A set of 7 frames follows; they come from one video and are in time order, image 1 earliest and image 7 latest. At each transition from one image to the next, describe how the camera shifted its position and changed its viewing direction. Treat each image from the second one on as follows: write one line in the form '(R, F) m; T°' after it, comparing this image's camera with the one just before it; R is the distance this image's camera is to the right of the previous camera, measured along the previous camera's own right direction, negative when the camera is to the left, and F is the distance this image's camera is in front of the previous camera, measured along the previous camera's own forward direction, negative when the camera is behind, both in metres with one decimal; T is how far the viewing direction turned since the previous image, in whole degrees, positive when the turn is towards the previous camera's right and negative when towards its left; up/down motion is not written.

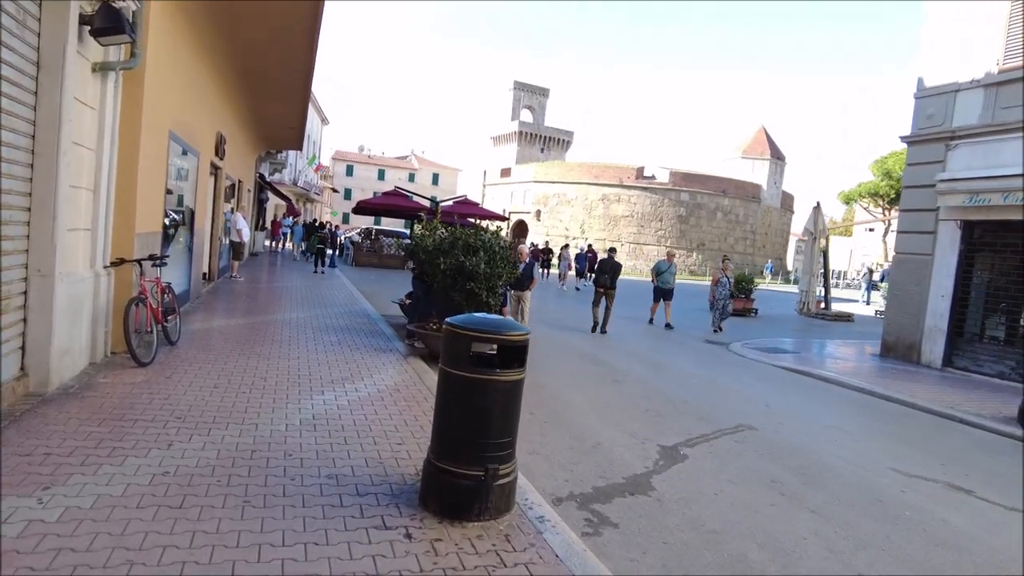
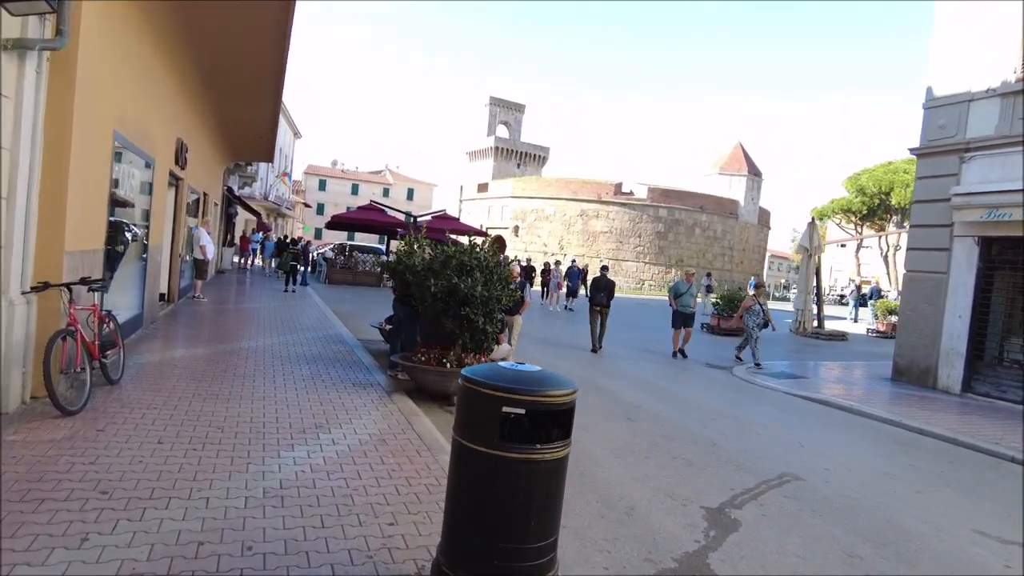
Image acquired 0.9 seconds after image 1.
(-0.3, +0.9) m; +2°
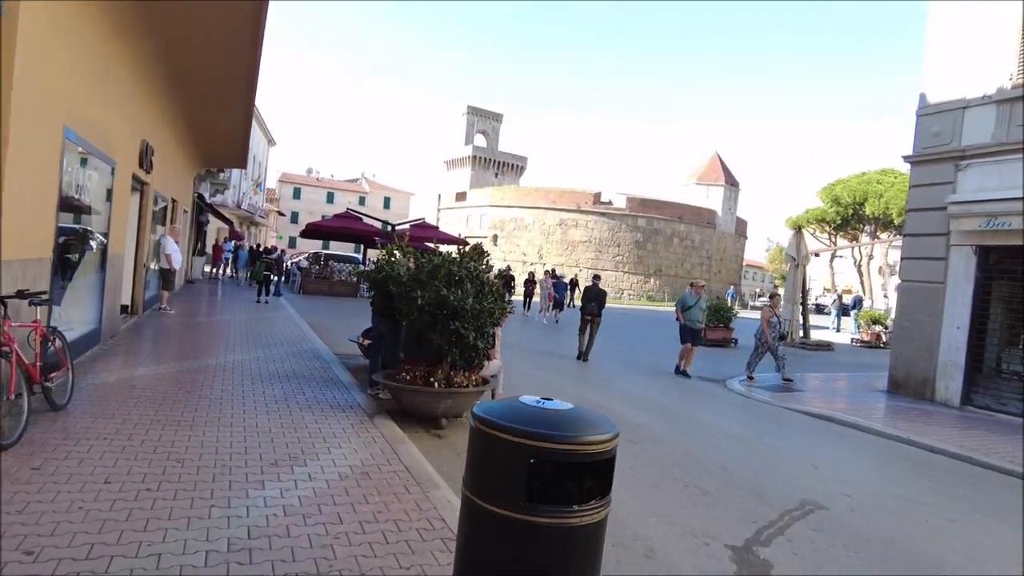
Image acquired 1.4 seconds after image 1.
(-0.1, +0.5) m; +2°
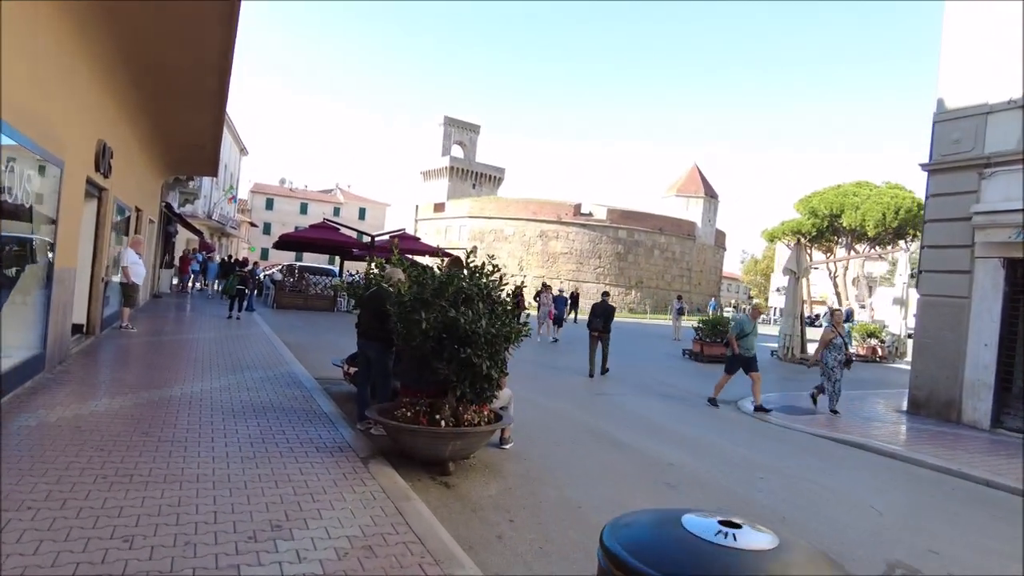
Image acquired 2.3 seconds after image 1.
(-0.3, +0.9) m; +2°
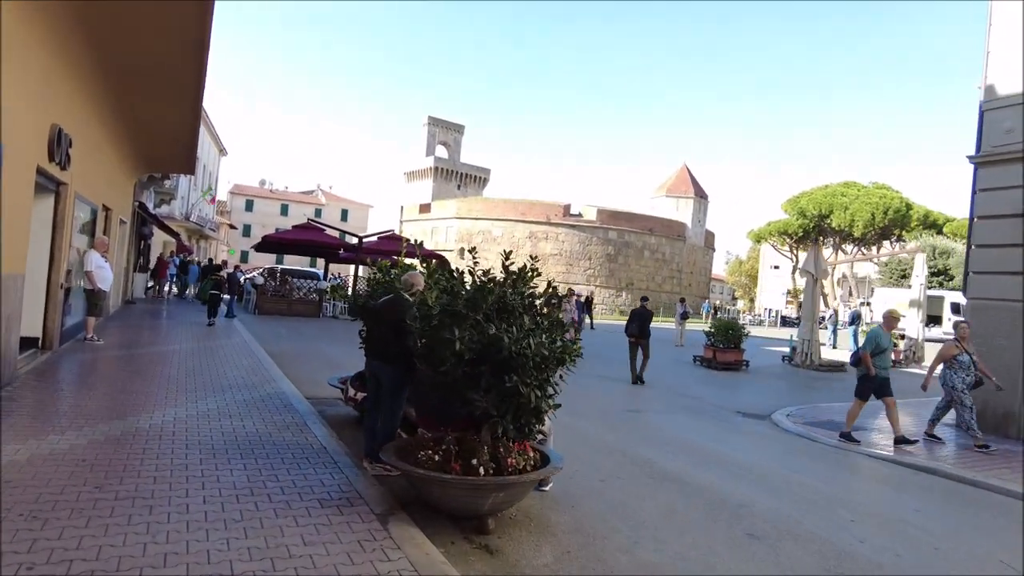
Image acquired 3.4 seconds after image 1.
(-0.4, +1.1) m; +2°
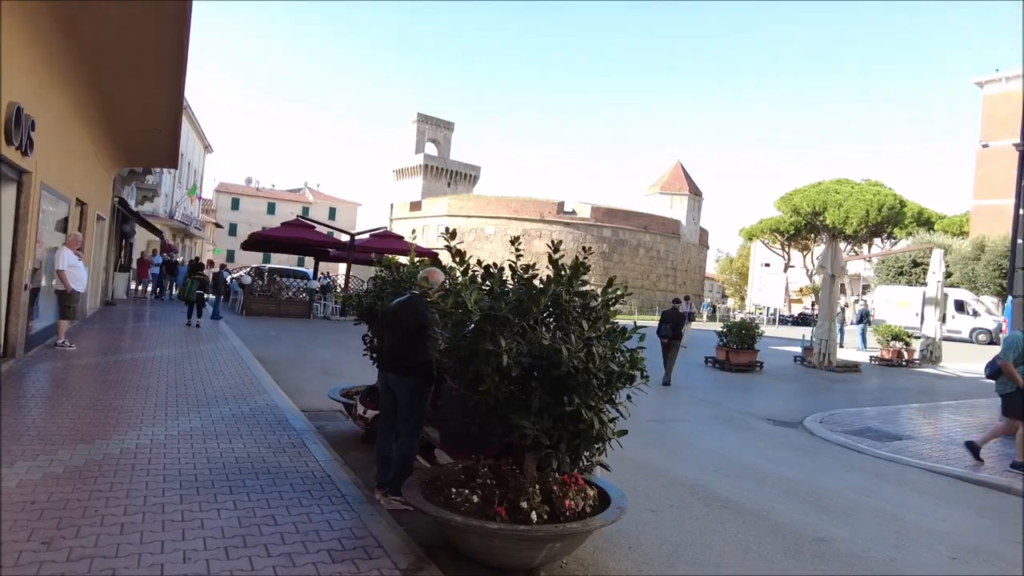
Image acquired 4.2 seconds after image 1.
(-0.3, +0.8) m; +1°
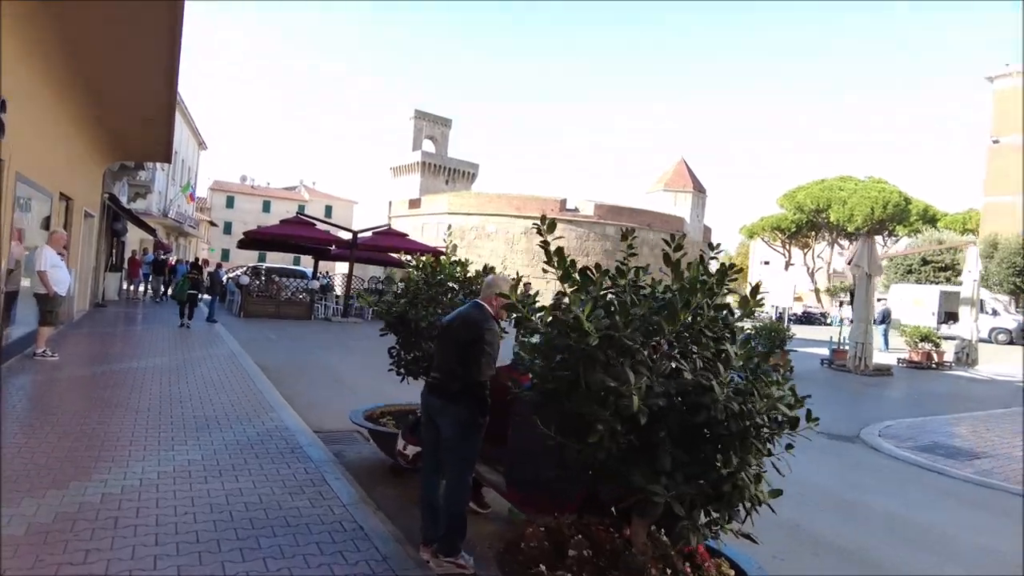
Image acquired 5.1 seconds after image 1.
(-0.5, +0.9) m; 0°
